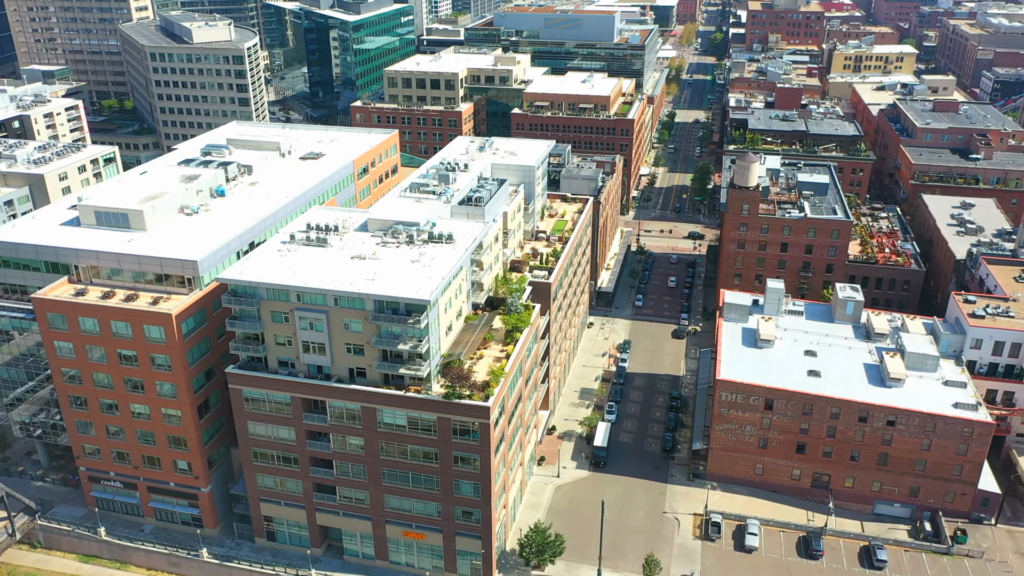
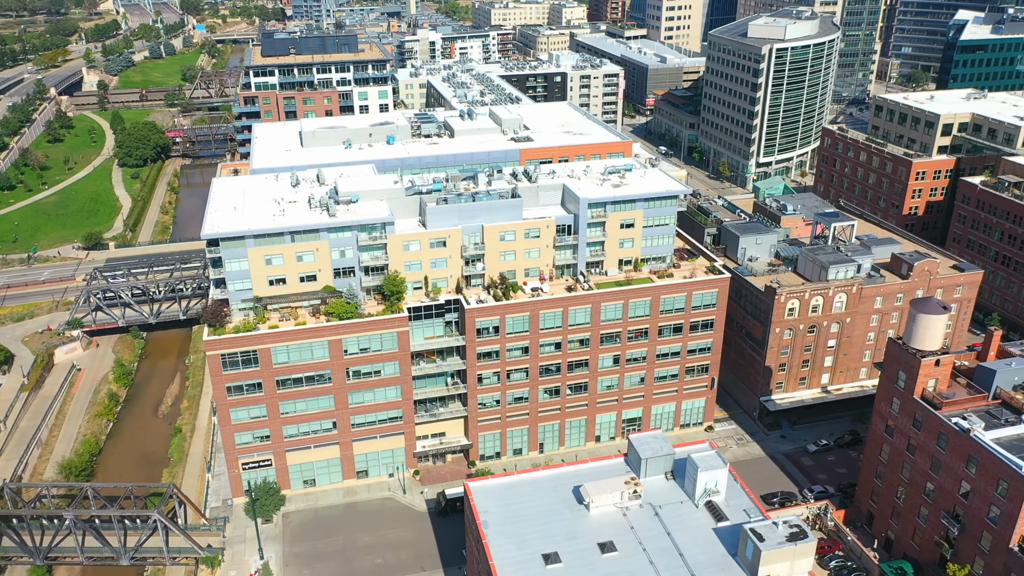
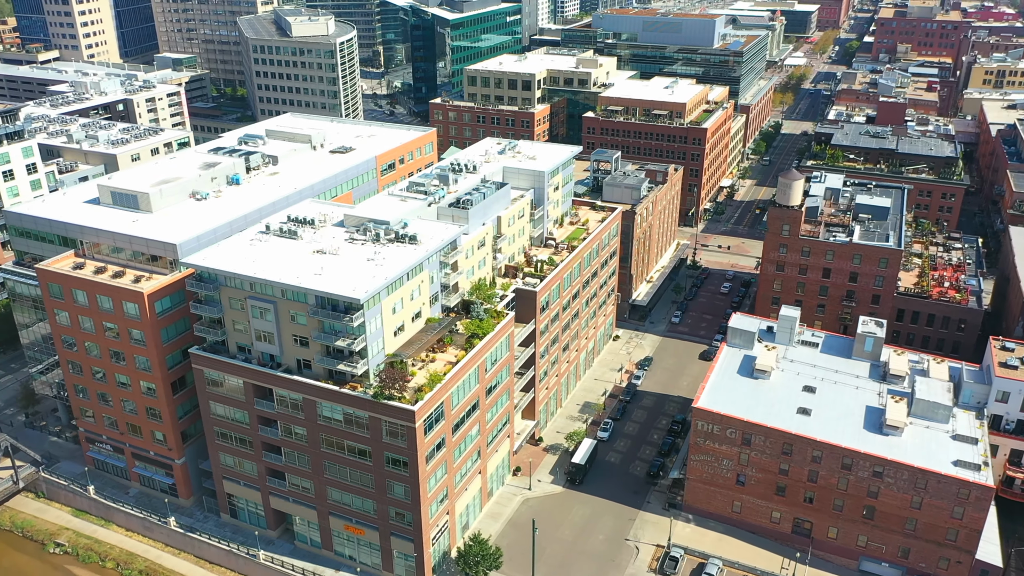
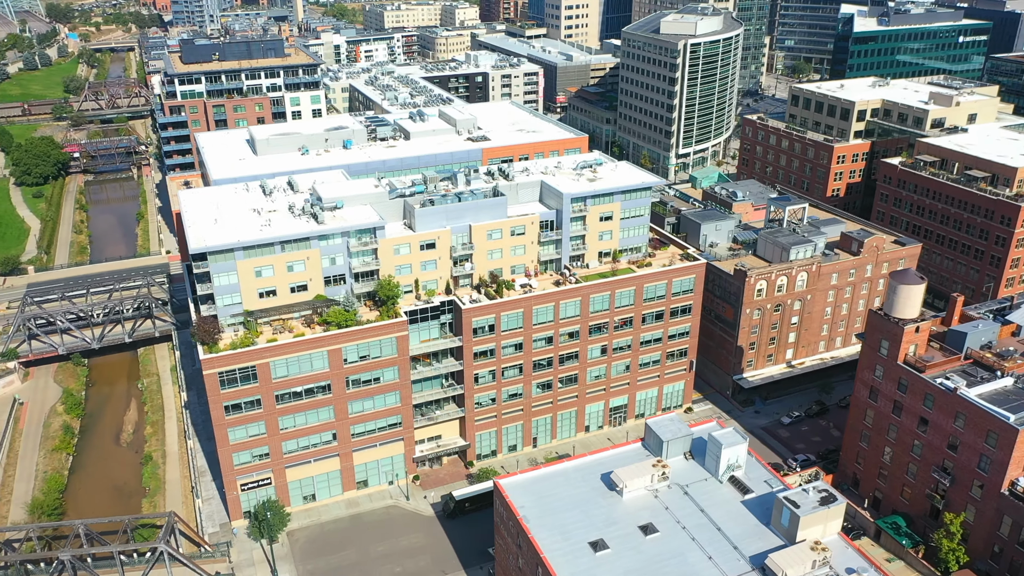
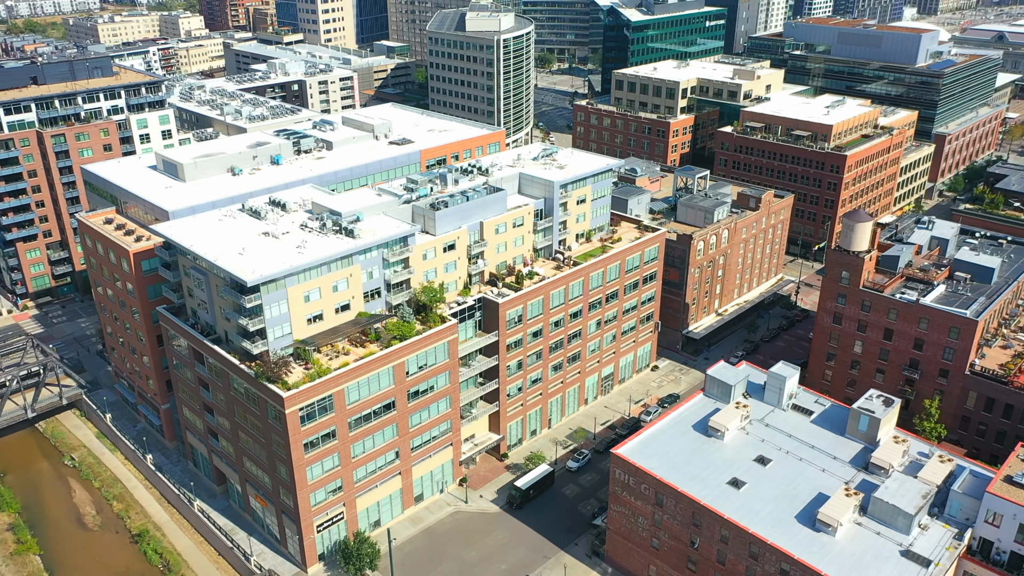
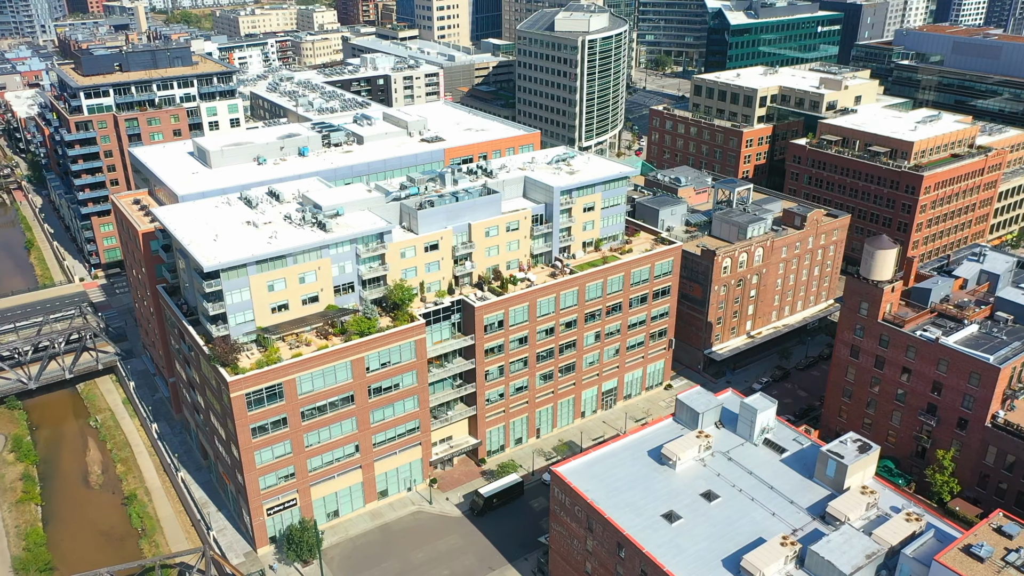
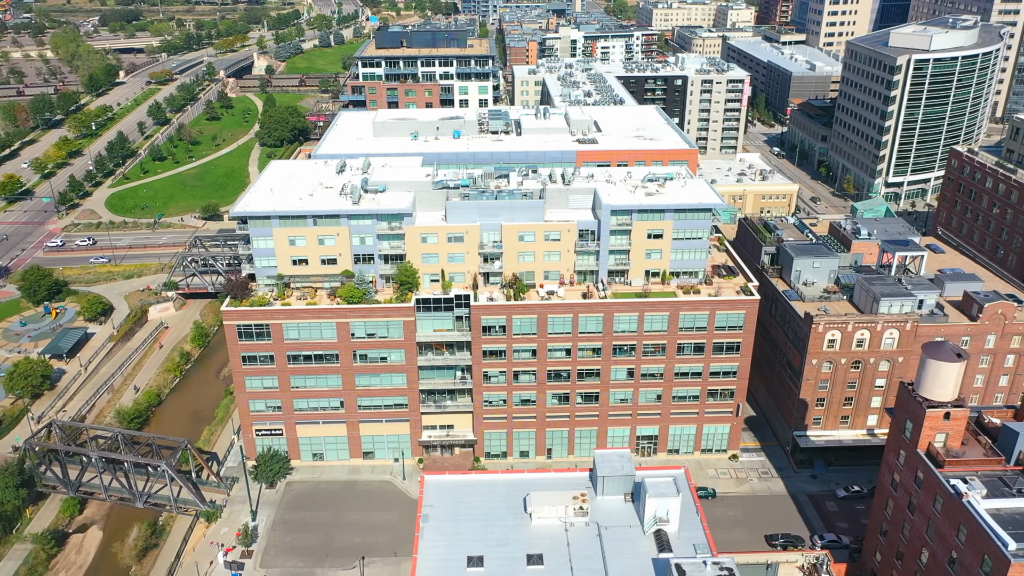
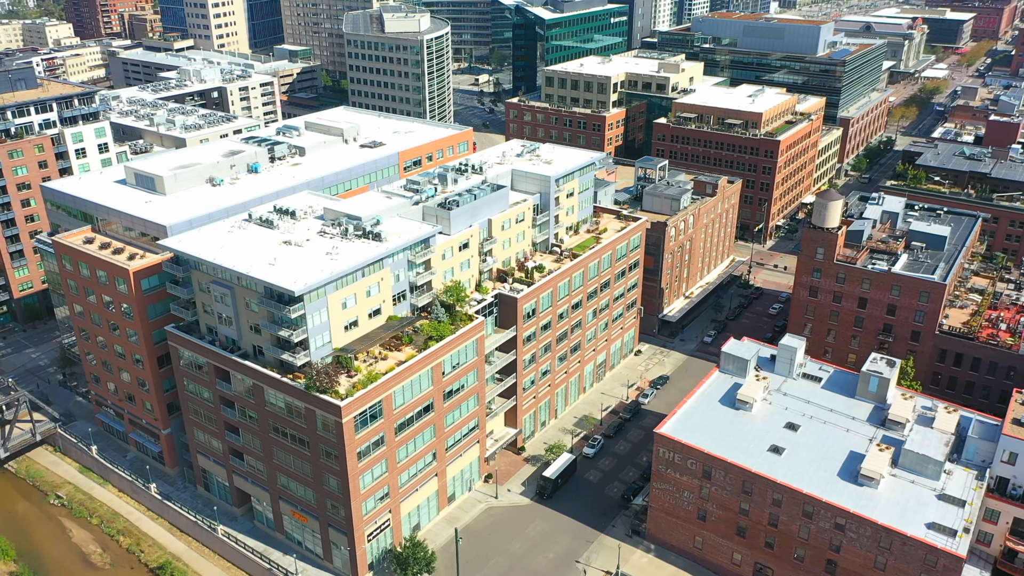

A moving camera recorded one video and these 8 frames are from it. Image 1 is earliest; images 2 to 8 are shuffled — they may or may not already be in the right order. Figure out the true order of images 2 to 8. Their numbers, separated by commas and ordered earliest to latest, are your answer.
3, 8, 5, 6, 4, 2, 7
